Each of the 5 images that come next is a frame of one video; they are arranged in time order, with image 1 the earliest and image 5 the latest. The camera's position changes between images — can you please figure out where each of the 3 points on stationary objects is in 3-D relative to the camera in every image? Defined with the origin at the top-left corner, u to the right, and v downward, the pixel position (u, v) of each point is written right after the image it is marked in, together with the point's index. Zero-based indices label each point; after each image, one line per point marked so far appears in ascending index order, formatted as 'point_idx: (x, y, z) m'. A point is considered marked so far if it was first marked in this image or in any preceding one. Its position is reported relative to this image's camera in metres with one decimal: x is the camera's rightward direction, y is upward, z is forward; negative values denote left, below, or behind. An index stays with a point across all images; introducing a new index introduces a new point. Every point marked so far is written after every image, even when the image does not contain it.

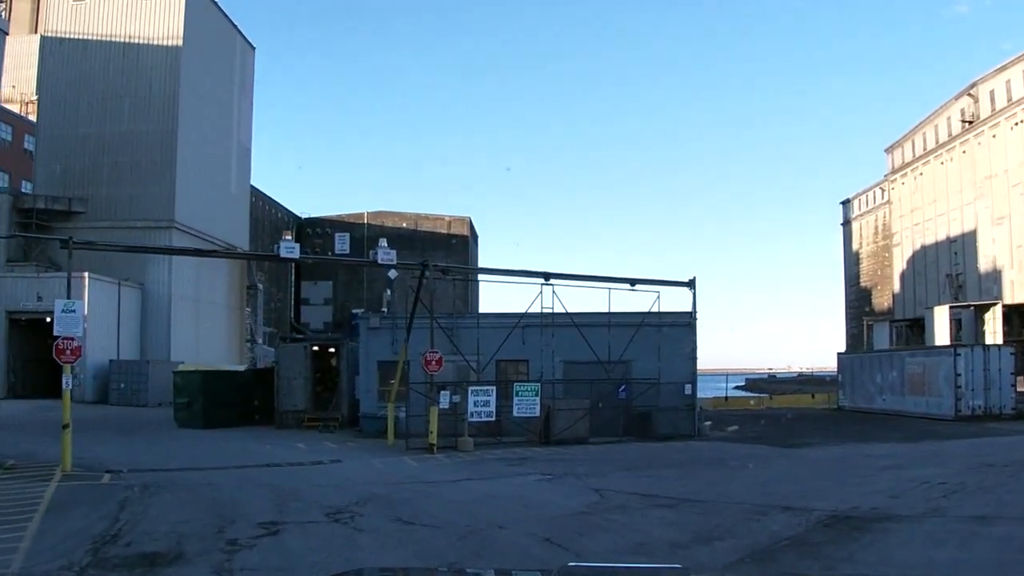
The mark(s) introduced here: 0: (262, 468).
0: (-5.2, -3.7, +18.6) m
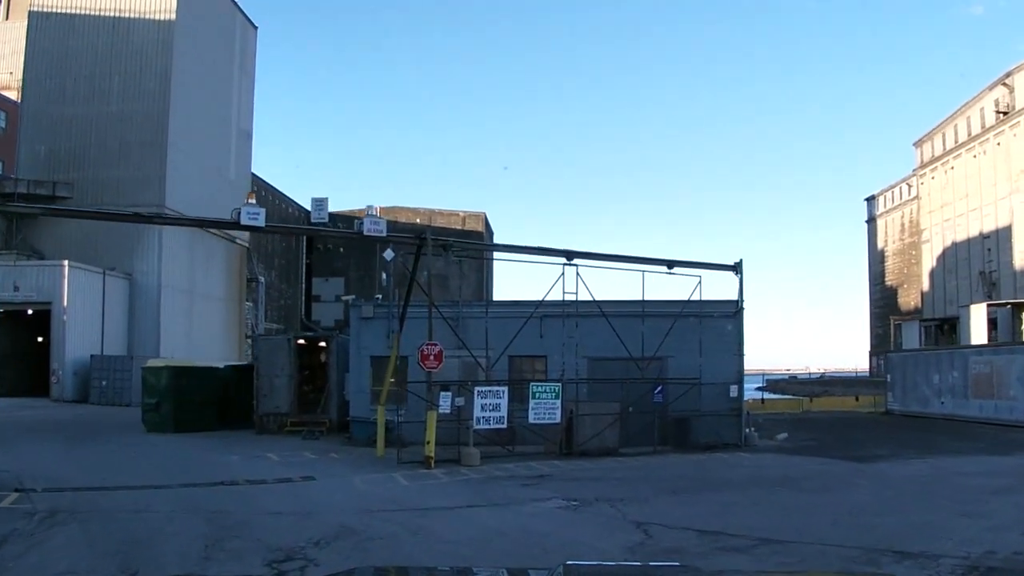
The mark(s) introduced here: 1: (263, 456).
0: (-4.9, -3.3, +14.8) m
1: (-5.3, -3.5, +18.9) m
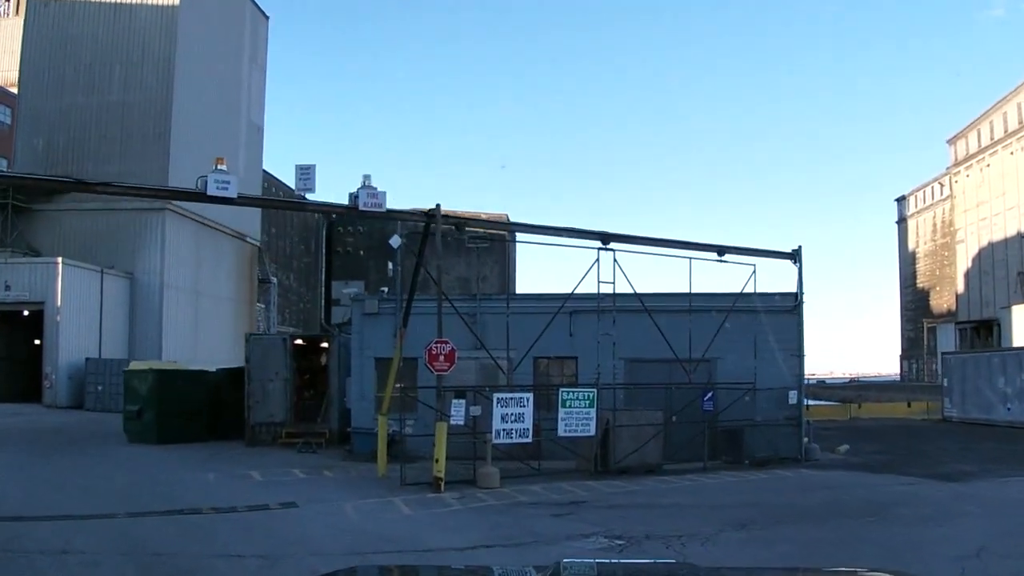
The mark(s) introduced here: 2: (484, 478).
0: (-4.5, -3.1, +12.0) m
1: (-4.8, -3.3, +16.1) m
2: (-0.5, -3.1, +14.8) m
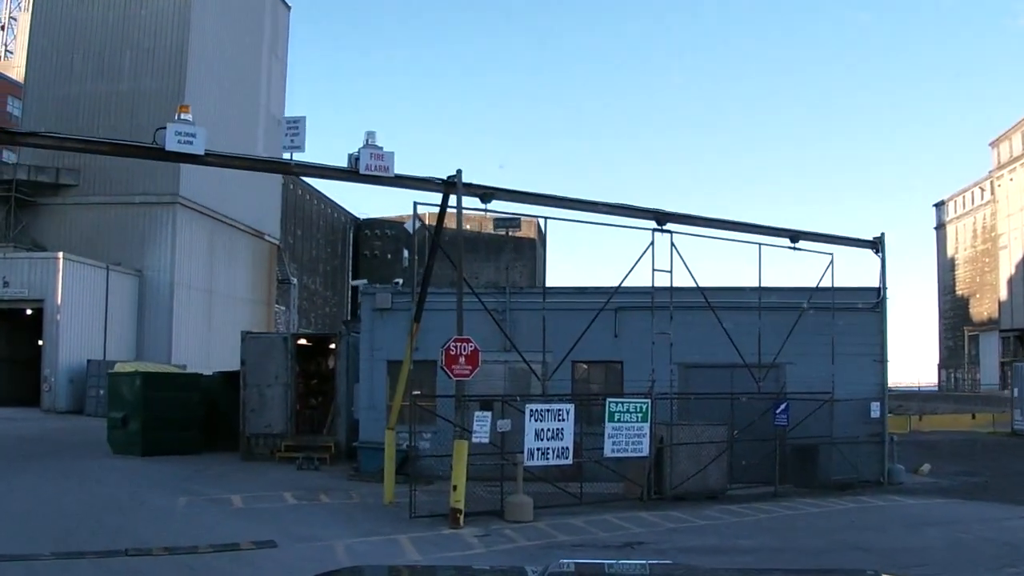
0: (-4.1, -2.8, +9.3) m
1: (-4.3, -3.1, +13.4) m
2: (0.0, -2.9, +12.0) m
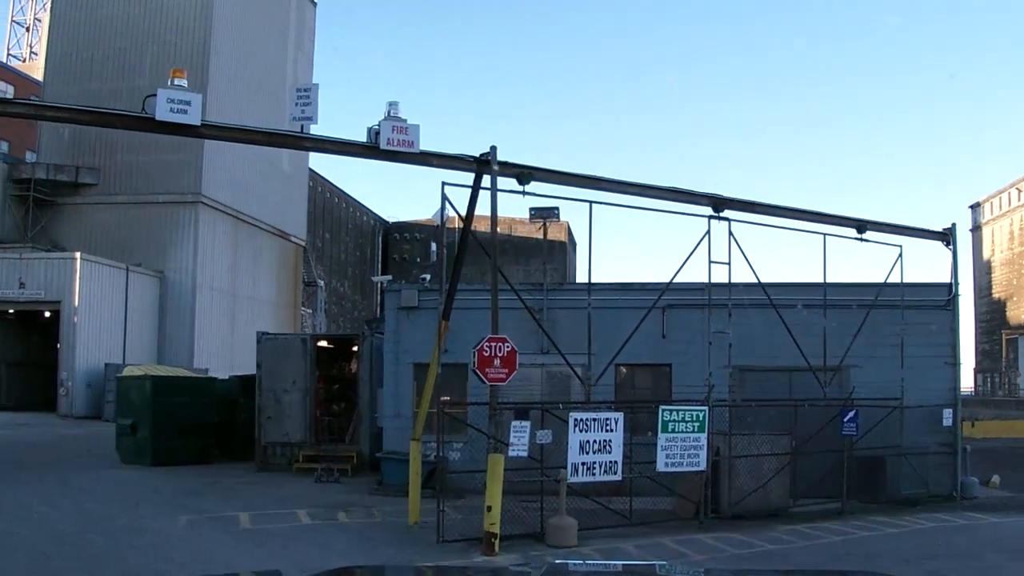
0: (-3.7, -2.8, +7.9) m
1: (-3.8, -3.1, +12.1) m
2: (+0.5, -2.8, +10.5) m
